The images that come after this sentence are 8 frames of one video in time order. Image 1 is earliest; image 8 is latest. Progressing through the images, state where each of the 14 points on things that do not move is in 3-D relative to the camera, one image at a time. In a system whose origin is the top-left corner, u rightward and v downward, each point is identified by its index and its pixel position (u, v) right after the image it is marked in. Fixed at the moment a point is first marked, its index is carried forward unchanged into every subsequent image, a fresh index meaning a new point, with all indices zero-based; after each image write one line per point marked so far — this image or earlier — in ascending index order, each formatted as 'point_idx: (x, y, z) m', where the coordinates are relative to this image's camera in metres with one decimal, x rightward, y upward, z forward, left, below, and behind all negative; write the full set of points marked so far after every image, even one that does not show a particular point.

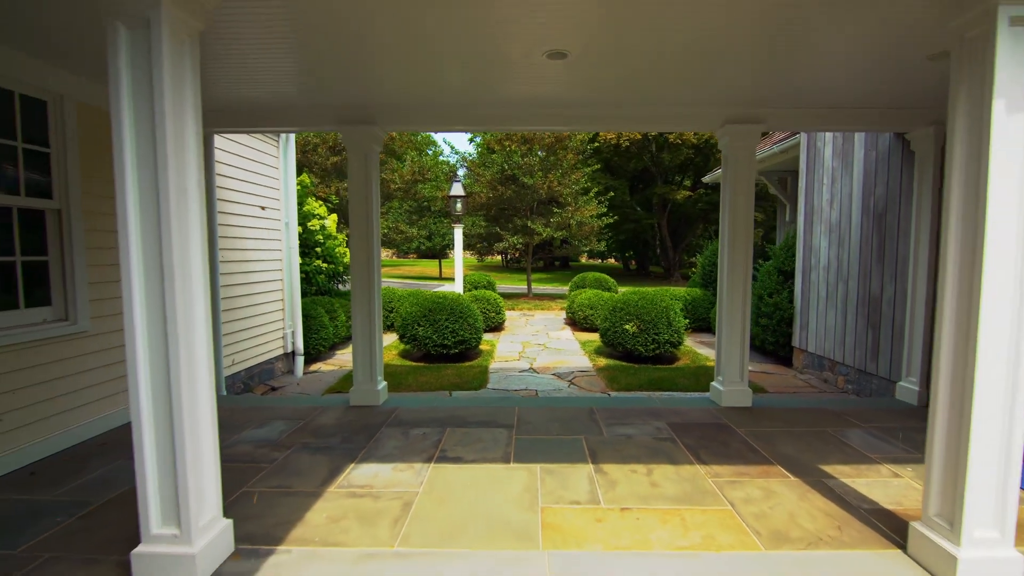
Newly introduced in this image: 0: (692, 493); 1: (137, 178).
0: (+0.8, -1.0, +2.6) m
1: (-1.2, +0.4, +1.8) m
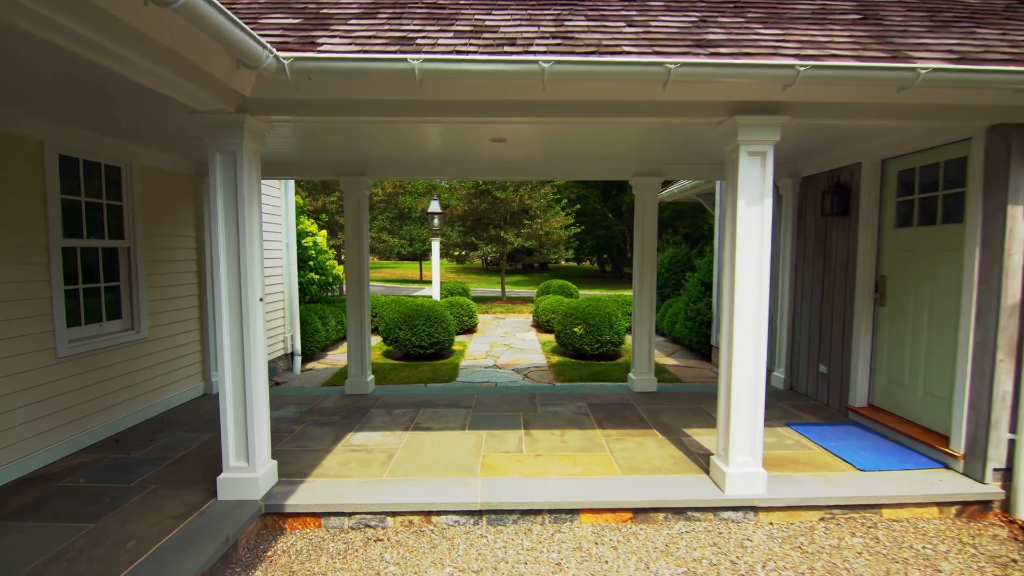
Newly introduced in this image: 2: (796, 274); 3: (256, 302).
0: (+0.5, -1.1, +3.8) m
1: (-1.5, +0.2, +2.9) m
2: (+2.8, +0.1, +5.3) m
3: (-1.4, -0.1, +3.0) m
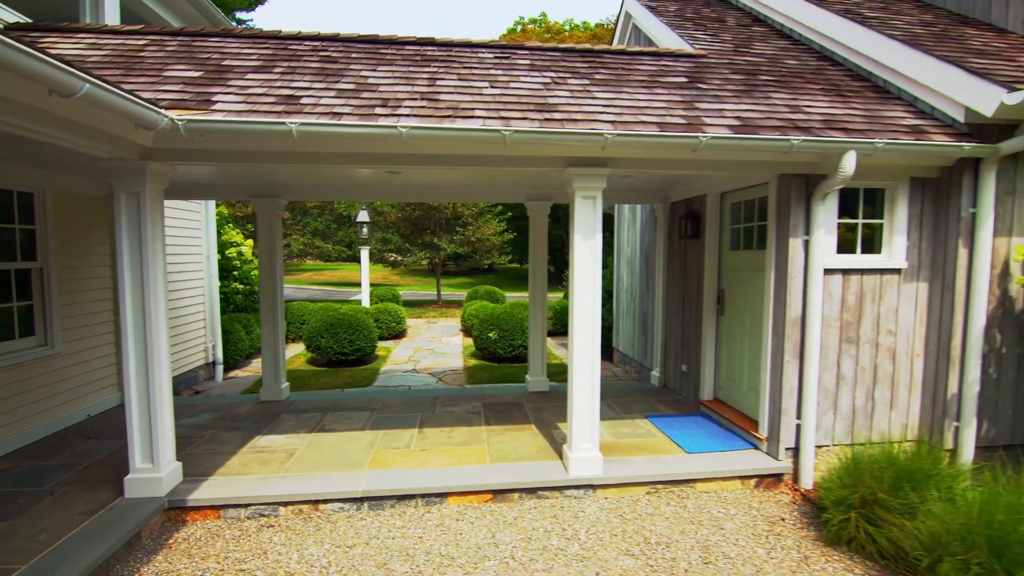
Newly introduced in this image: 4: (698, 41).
0: (-0.3, -1.2, +4.3) m
1: (-2.3, +0.1, +3.3) m
2: (+1.7, 0.0, +6.1) m
3: (-2.2, -0.2, +3.4) m
4: (+1.8, +2.4, +5.4) m
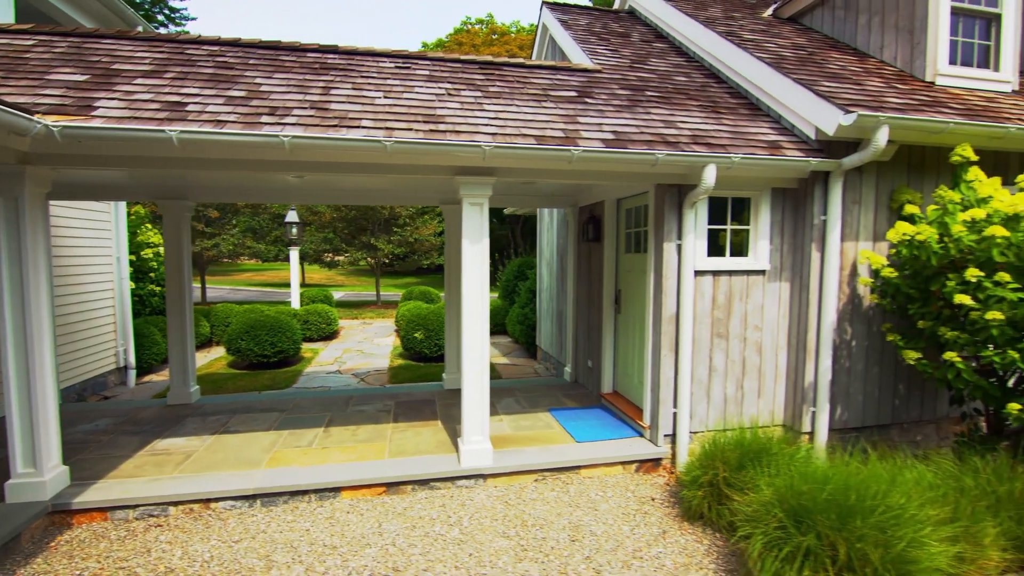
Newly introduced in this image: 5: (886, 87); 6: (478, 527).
0: (-1.1, -1.2, +4.5) m
1: (-3.0, +0.1, +3.3) m
2: (+0.8, 0.0, +6.4) m
3: (-2.9, -0.3, +3.4) m
4: (+0.9, +2.4, +5.8) m
5: (+3.1, +1.6, +4.5) m
6: (-0.2, -1.5, +3.4) m
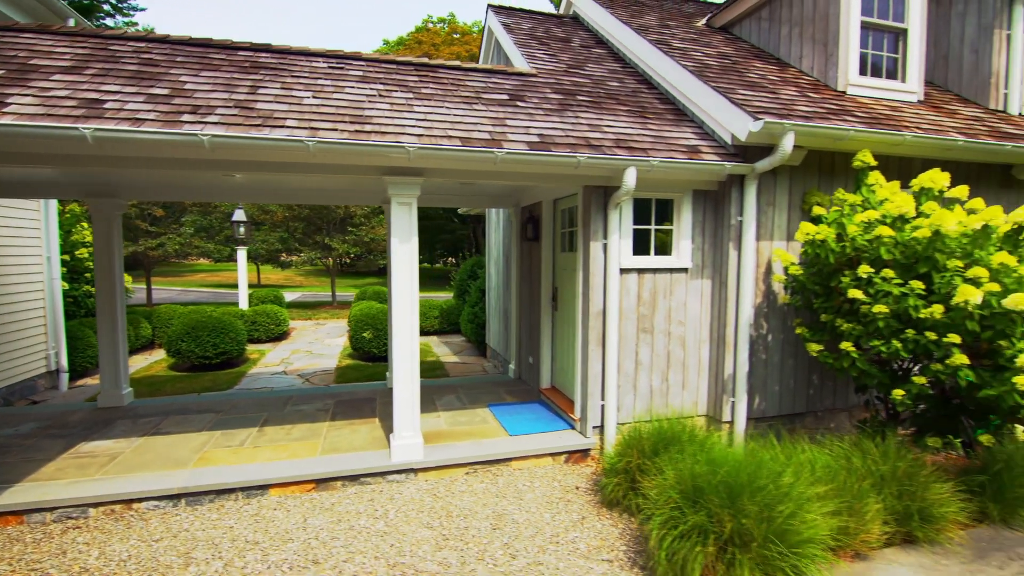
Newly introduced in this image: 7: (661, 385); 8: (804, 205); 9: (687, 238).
0: (-1.7, -1.2, +4.5) m
1: (-3.5, +0.1, +3.2) m
2: (+0.1, 0.0, +6.6) m
3: (-3.4, -0.2, +3.3) m
4: (+0.2, +2.5, +5.9) m
5: (+2.5, +1.7, +4.8) m
6: (-0.7, -1.5, +3.5) m
7: (+1.3, -0.8, +4.7) m
8: (+2.5, +0.7, +4.6) m
9: (+1.5, +0.4, +4.6) m
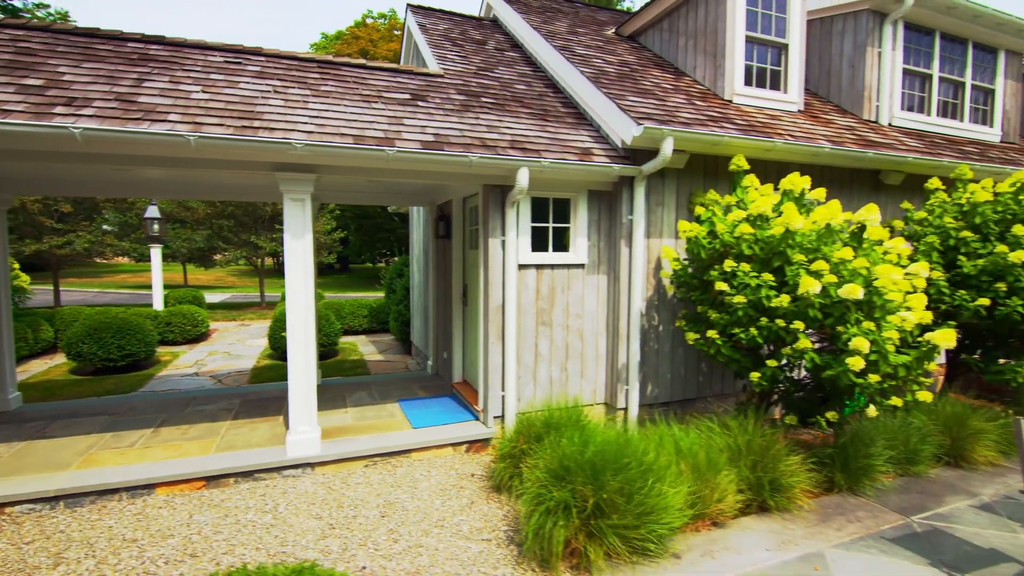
0: (-2.5, -1.2, +4.5) m
1: (-4.2, +0.1, +3.0) m
2: (-0.9, +0.1, +6.7) m
3: (-4.1, -0.2, +3.1) m
4: (-0.7, +2.5, +6.0) m
5: (+1.6, +1.7, +5.1) m
6: (-1.4, -1.4, +3.5) m
7: (+0.4, -0.8, +4.9) m
8: (+1.6, +0.7, +5.0) m
9: (+0.6, +0.5, +4.9) m
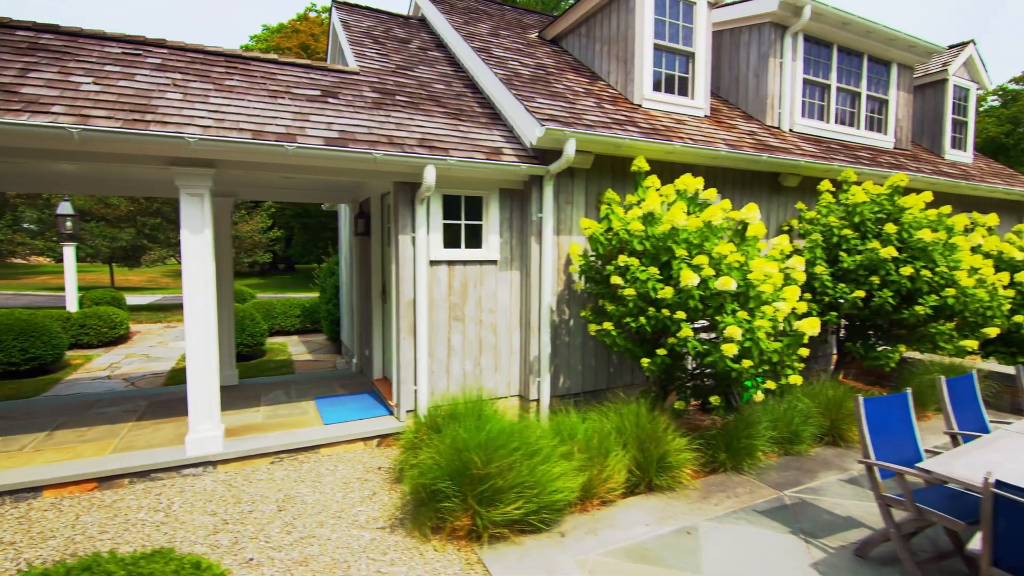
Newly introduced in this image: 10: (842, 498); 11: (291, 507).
0: (-3.2, -1.2, +4.3) m
1: (-4.8, +0.1, +2.7) m
2: (-1.9, +0.1, +6.7) m
3: (-4.7, -0.2, +2.8) m
4: (-1.6, +2.5, +6.0) m
5: (+0.8, +1.8, +5.3) m
6: (-2.1, -1.4, +3.5) m
7: (-0.4, -0.7, +5.0) m
8: (+0.8, +0.8, +5.2) m
9: (-0.2, +0.5, +5.0) m
10: (+2.3, -1.5, +3.8) m
11: (-1.4, -1.4, +3.5) m
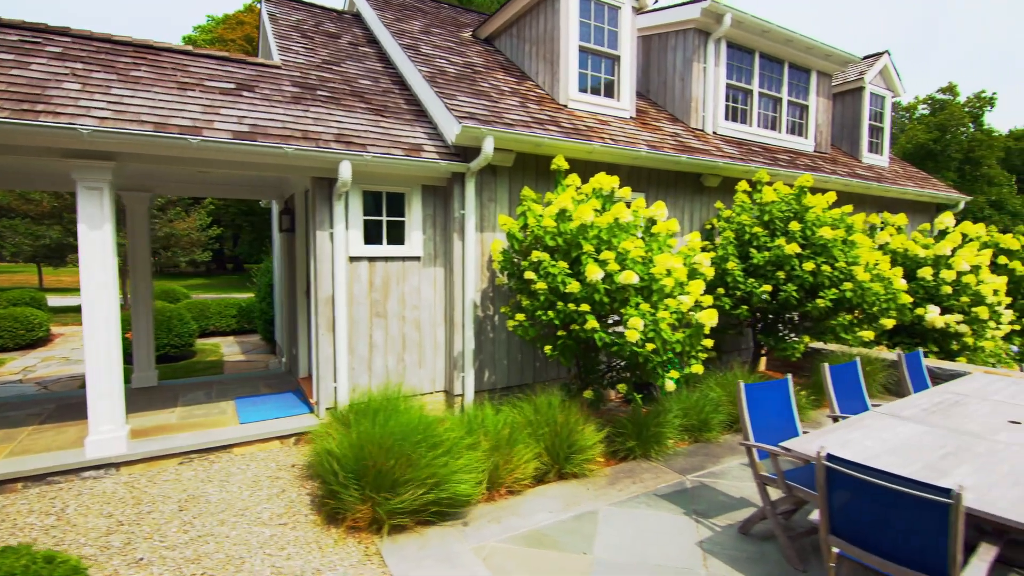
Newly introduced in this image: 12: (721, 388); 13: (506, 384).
0: (-3.9, -1.2, +4.1) m
1: (-5.3, +0.1, +2.4) m
2: (-2.7, +0.1, +6.6) m
3: (-5.2, -0.2, +2.5) m
4: (-2.4, +2.5, +6.0) m
5: (0.0, +1.8, +5.4) m
6: (-2.6, -1.4, +3.4) m
7: (-1.1, -0.7, +5.0) m
8: (+0.1, +0.8, +5.3) m
9: (-0.9, +0.5, +5.0) m
10: (+1.7, -1.4, +4.0) m
11: (-2.0, -1.4, +3.5) m
12: (+2.0, -1.0, +5.2) m
13: (-0.1, -1.0, +5.4) m
